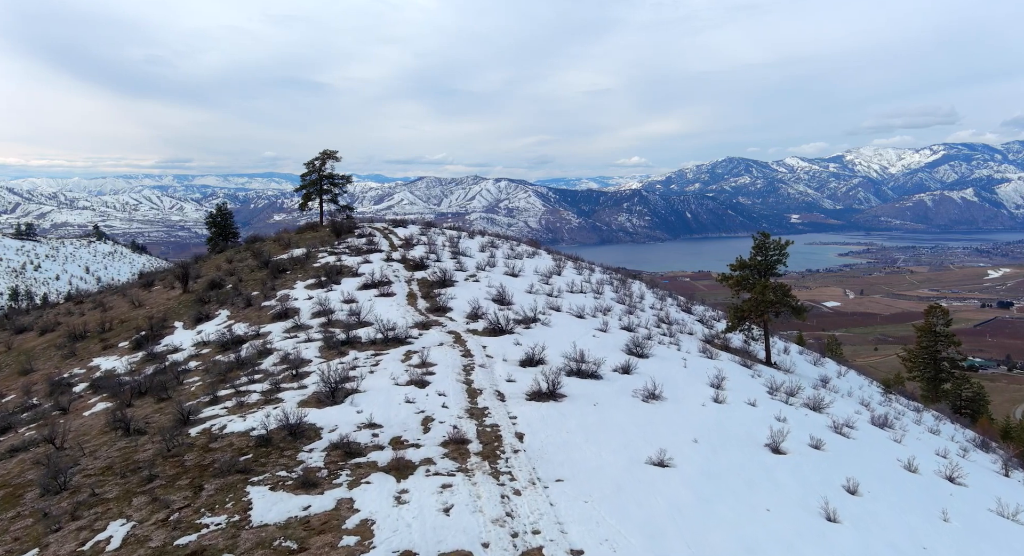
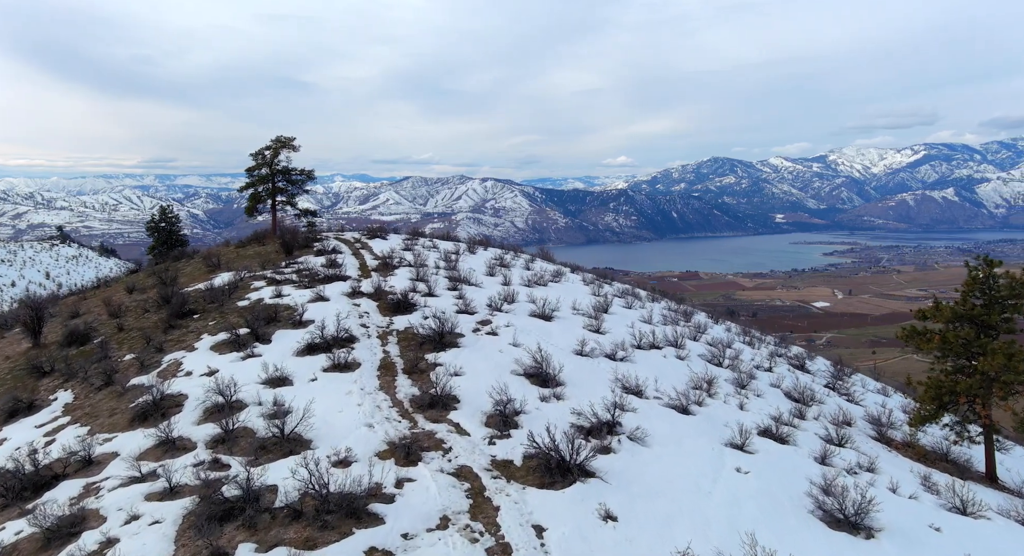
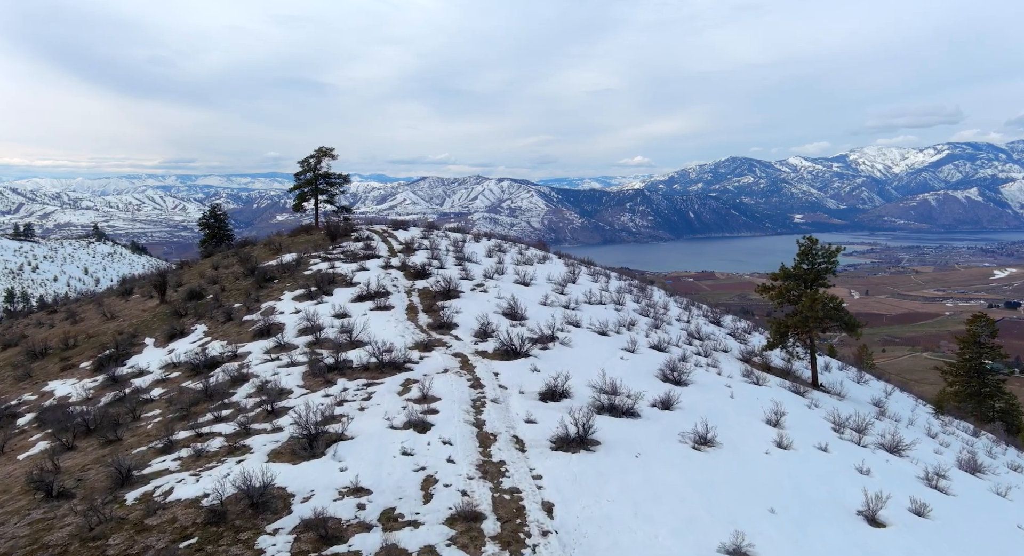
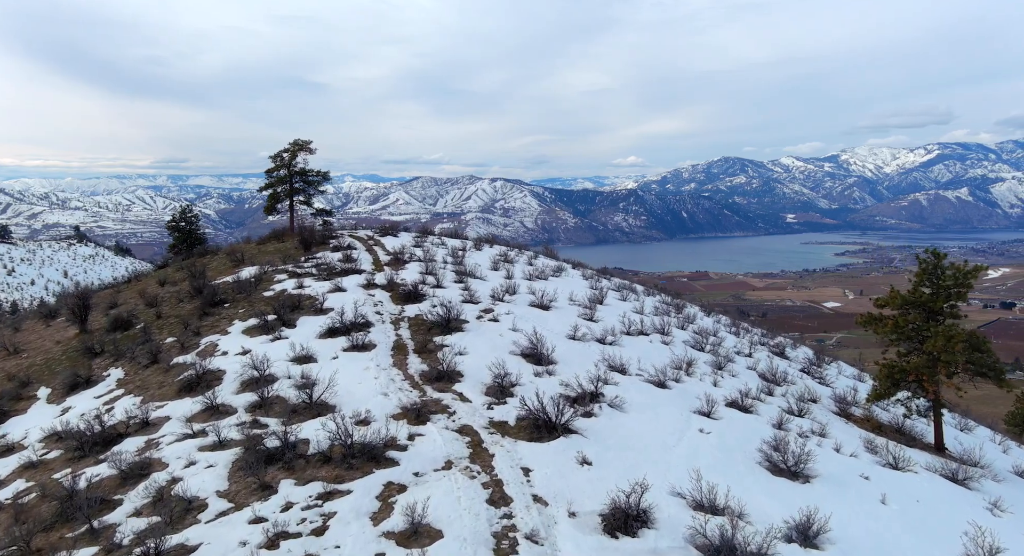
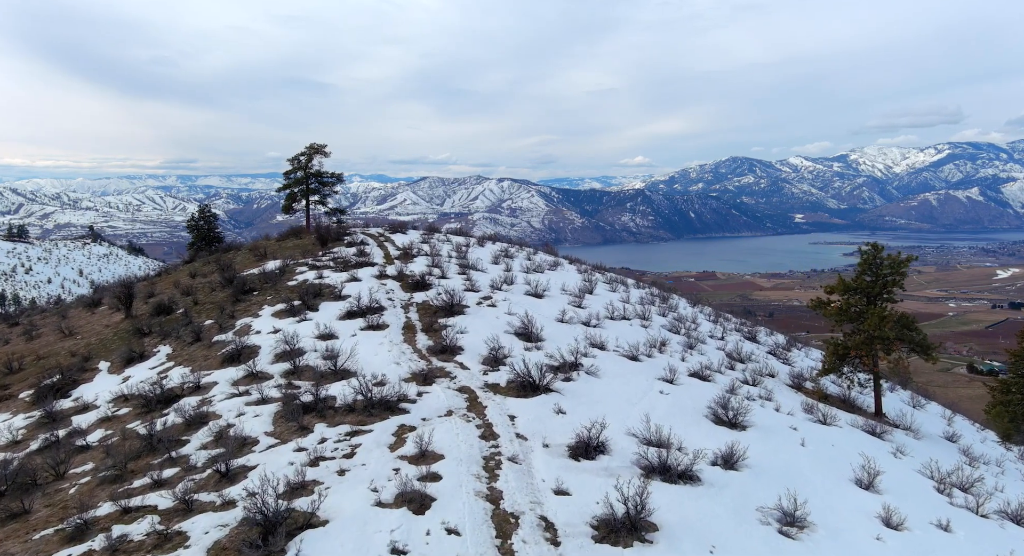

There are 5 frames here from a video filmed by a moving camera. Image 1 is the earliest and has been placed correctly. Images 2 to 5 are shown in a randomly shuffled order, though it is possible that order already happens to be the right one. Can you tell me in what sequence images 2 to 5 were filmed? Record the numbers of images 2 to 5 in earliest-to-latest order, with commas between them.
3, 5, 4, 2
